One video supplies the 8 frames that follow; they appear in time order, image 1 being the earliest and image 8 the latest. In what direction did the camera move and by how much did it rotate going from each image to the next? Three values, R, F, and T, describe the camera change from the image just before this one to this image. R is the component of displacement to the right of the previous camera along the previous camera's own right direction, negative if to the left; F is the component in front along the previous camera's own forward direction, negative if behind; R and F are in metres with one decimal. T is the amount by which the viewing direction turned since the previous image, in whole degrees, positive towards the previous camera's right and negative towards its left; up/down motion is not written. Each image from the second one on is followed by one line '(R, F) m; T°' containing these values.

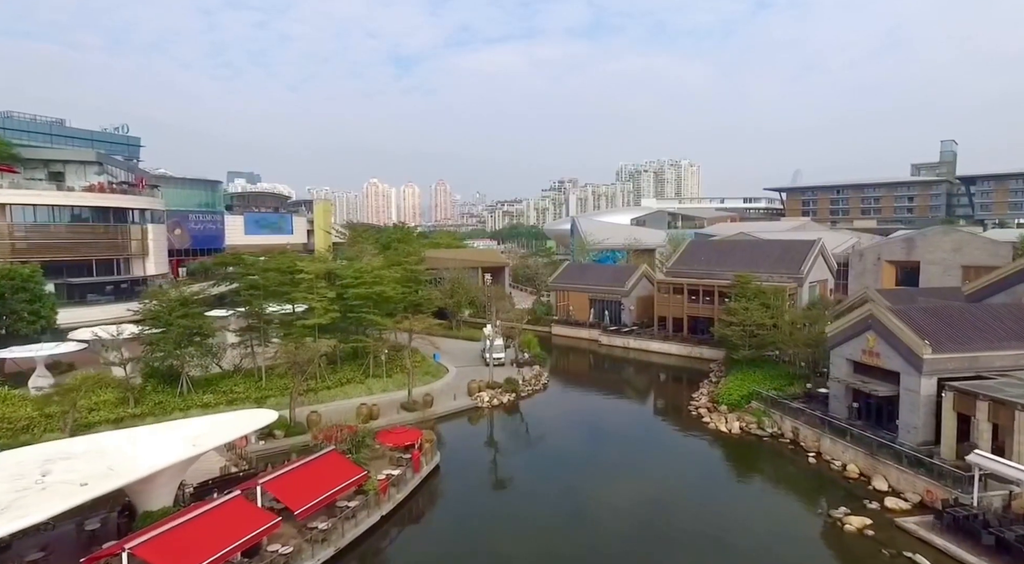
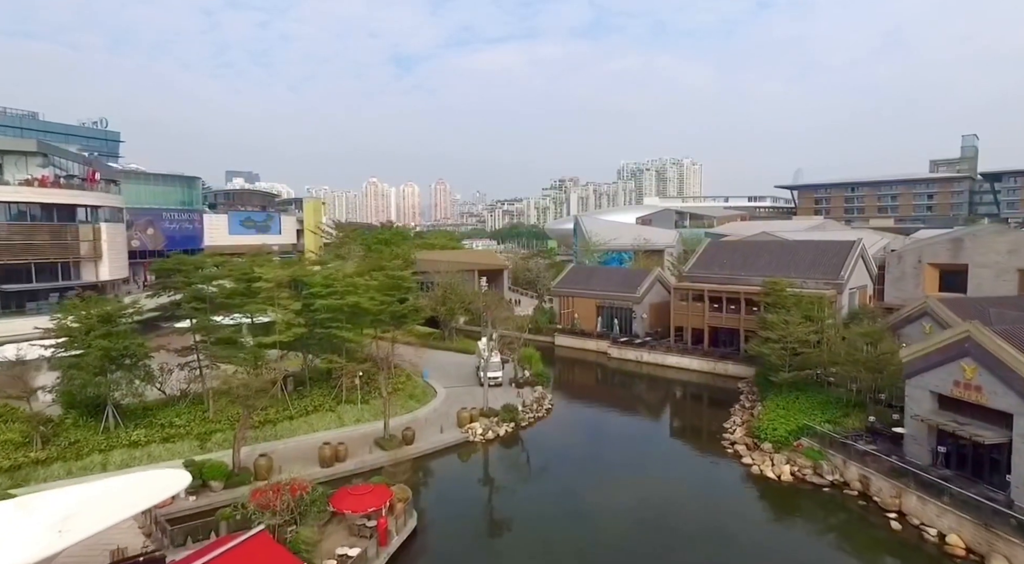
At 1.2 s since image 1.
(+0.1, +3.8) m; 0°
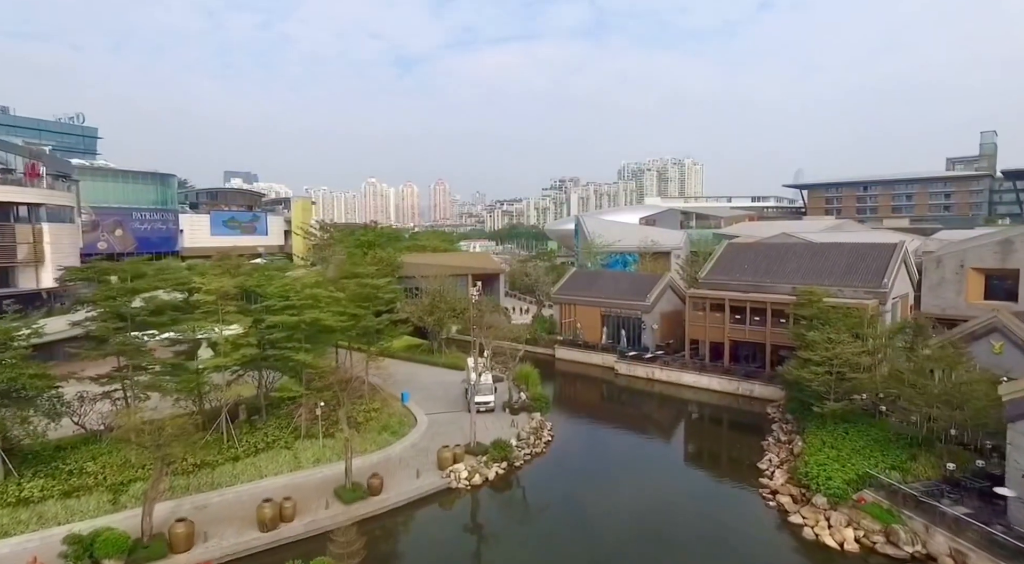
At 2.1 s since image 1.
(+0.2, +3.5) m; 0°
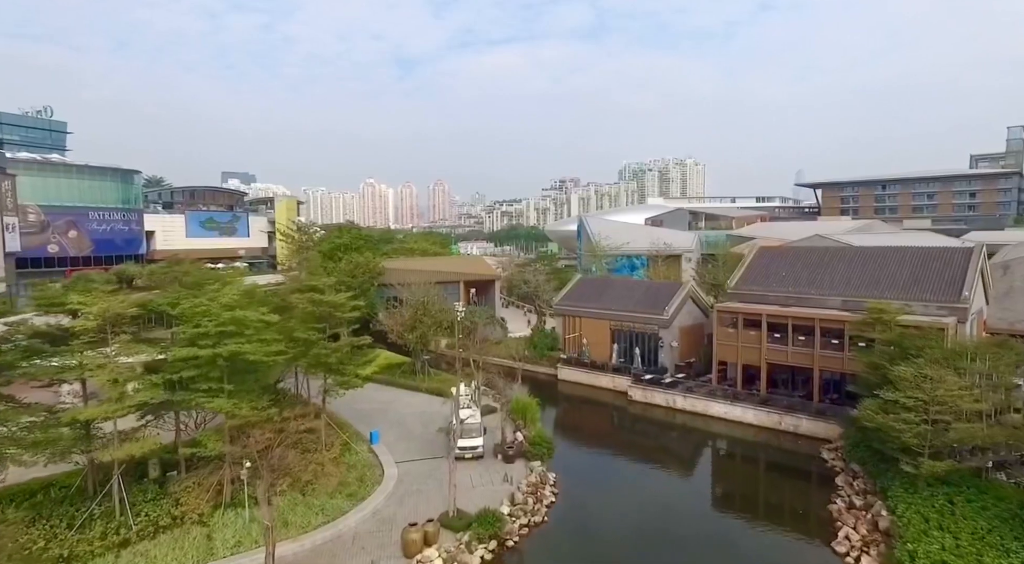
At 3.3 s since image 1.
(+0.2, +4.4) m; 0°
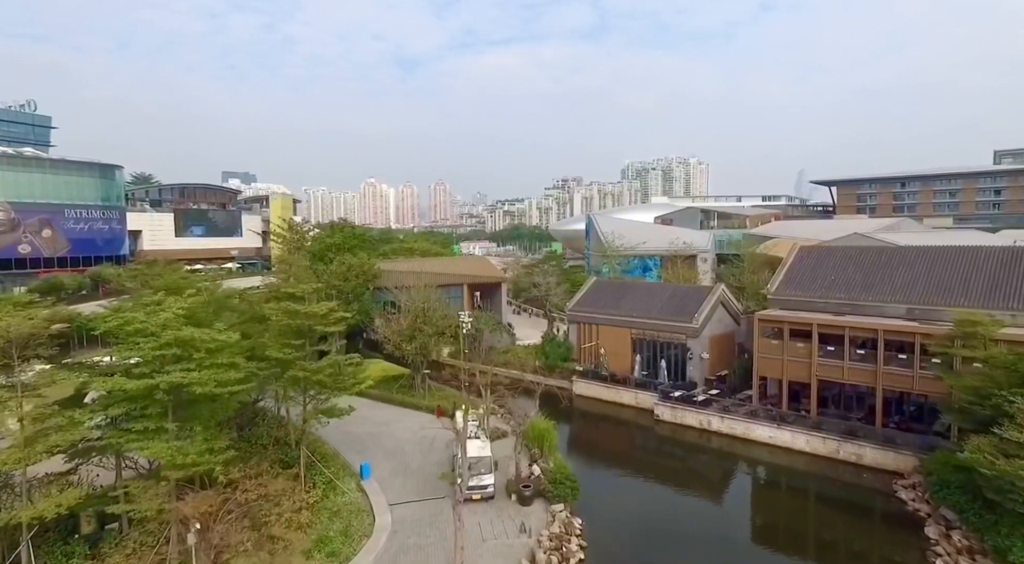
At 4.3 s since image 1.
(-0.4, +2.9) m; 0°
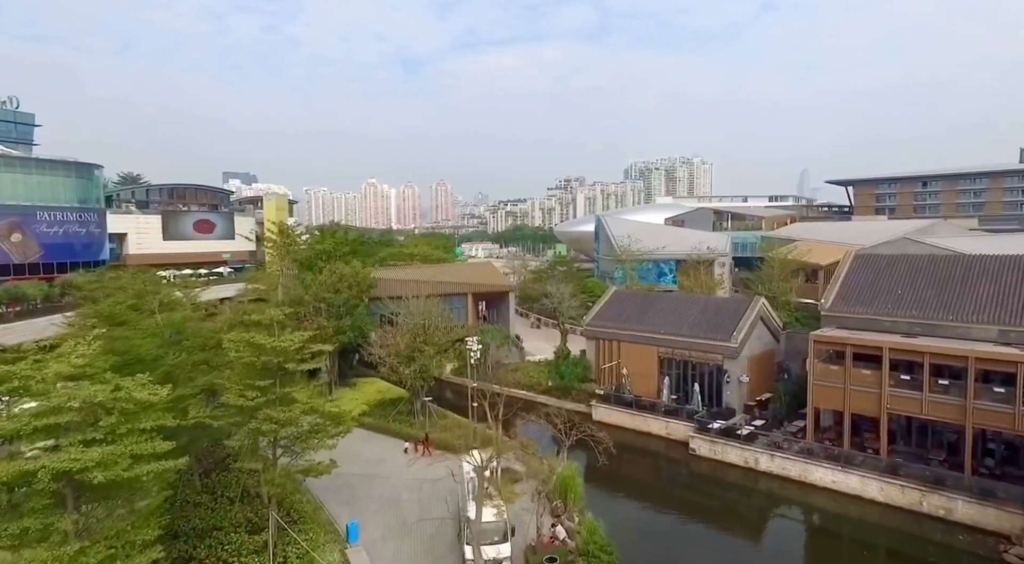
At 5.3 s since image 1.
(-0.4, +2.9) m; 0°
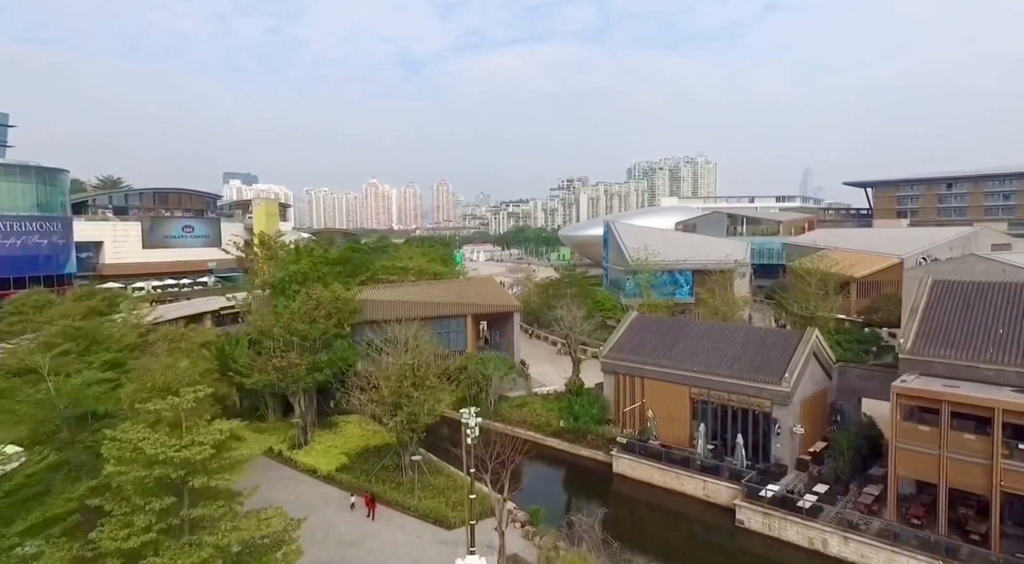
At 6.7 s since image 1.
(-0.1, +3.5) m; 0°
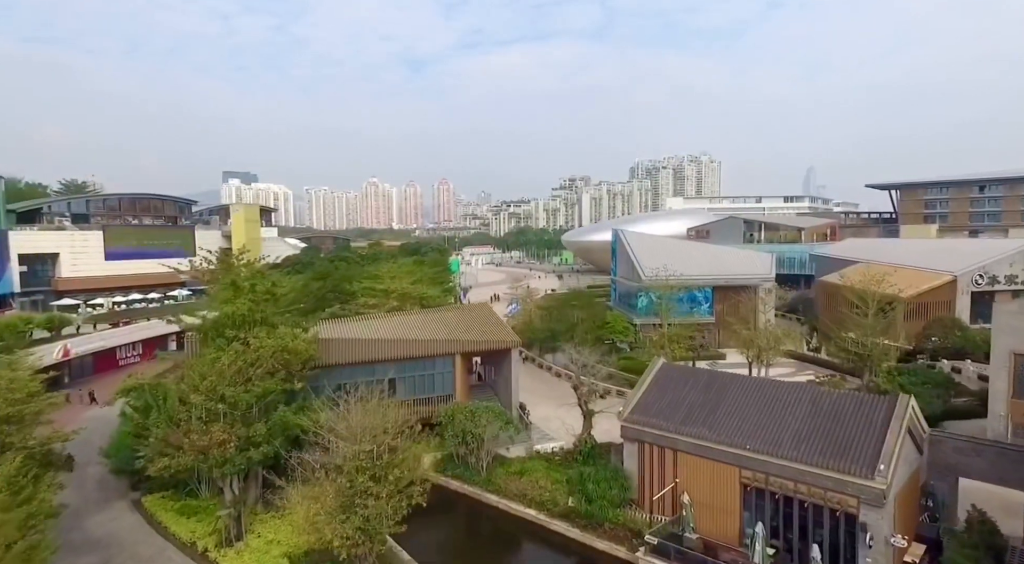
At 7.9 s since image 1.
(+0.2, +4.7) m; 0°
